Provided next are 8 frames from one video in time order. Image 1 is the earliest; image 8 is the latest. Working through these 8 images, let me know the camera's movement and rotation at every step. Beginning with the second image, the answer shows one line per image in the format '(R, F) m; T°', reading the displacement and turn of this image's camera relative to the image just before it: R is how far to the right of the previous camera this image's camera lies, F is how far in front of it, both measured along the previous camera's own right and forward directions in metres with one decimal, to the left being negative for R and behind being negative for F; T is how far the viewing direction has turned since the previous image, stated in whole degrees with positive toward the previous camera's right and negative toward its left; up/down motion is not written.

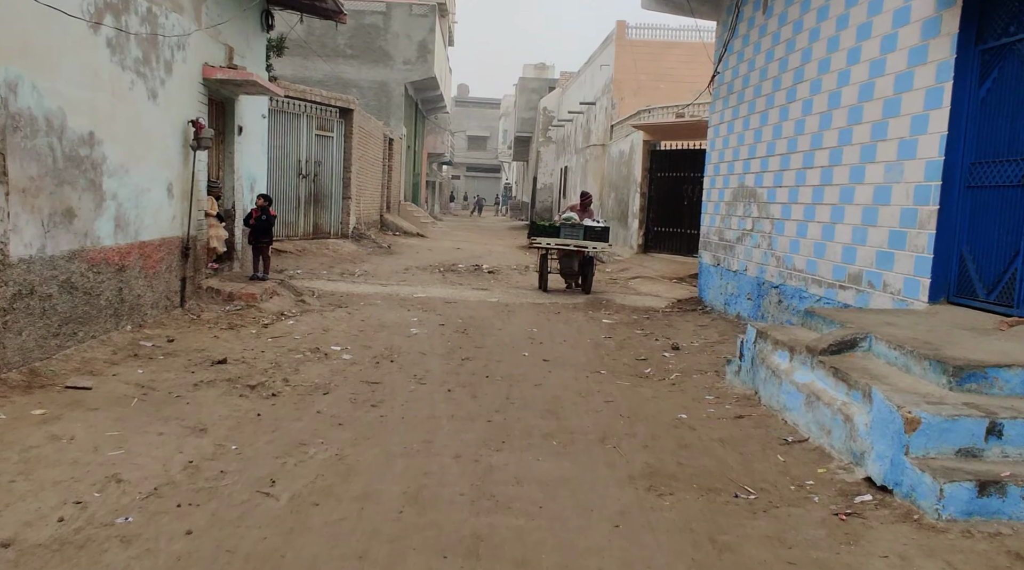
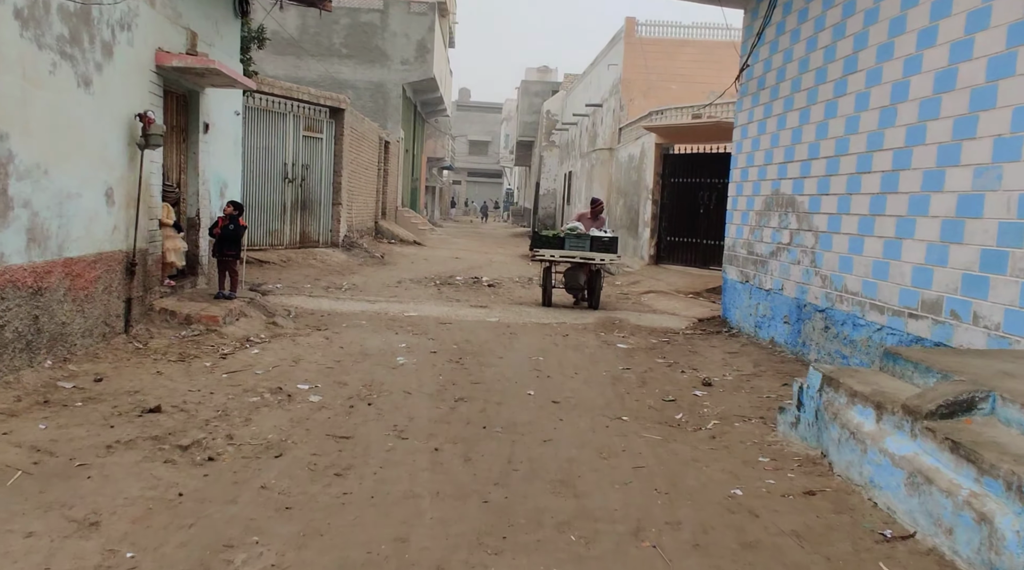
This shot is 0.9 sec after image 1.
(0.0, +1.3) m; 0°
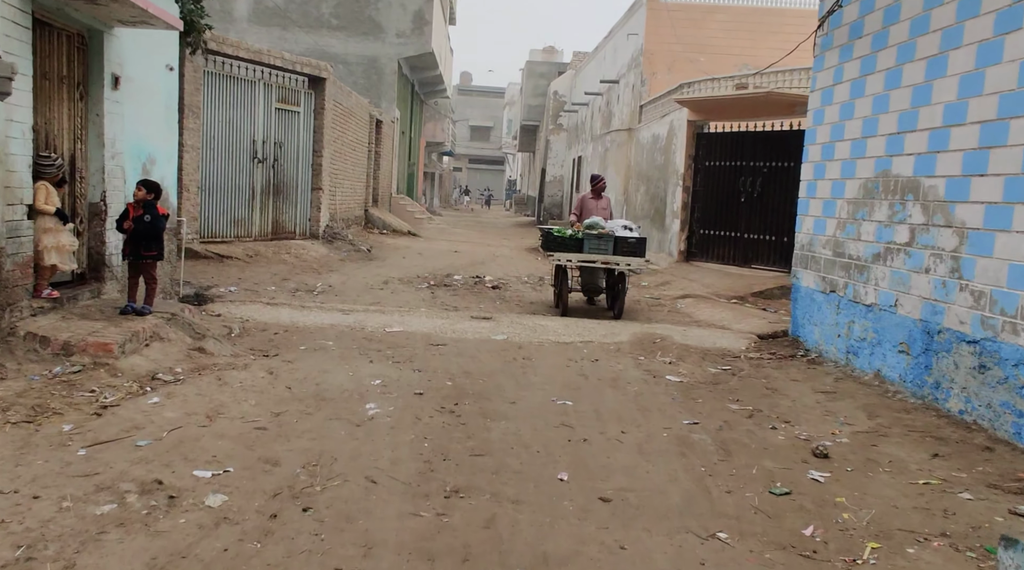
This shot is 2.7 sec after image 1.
(-0.1, +2.5) m; 0°
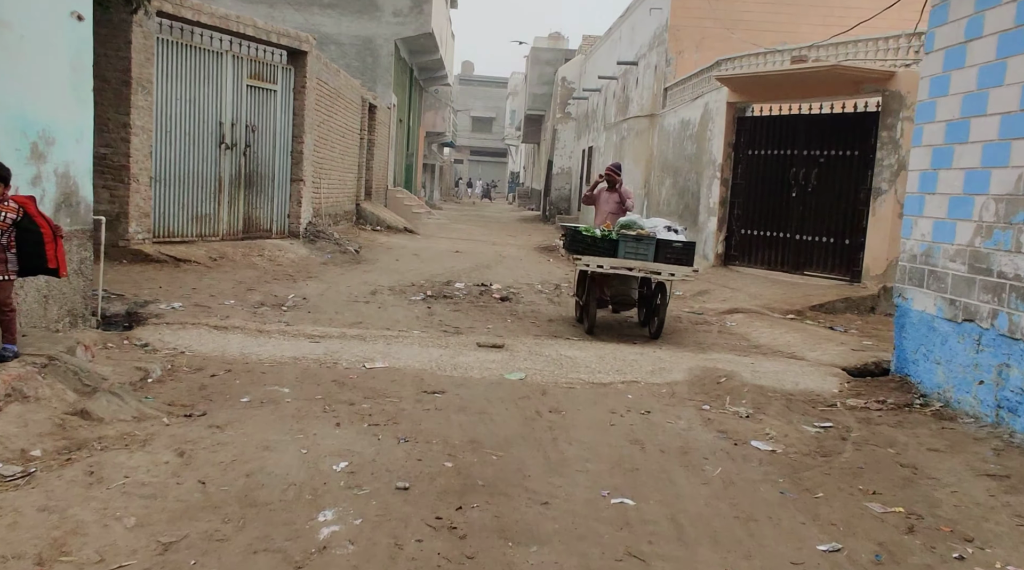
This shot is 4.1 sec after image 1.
(-0.1, +2.1) m; 0°
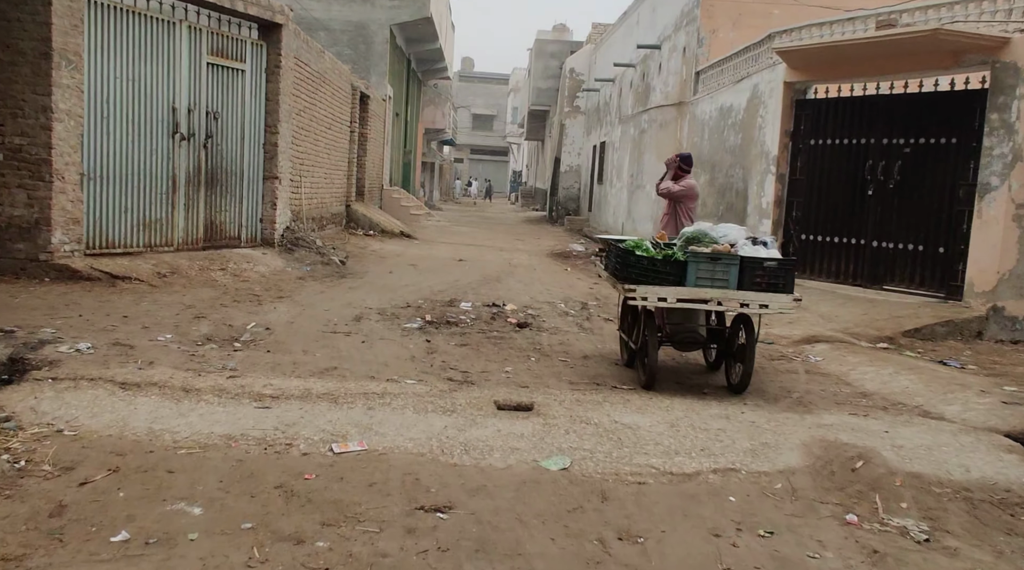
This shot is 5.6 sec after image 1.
(-0.2, +2.2) m; 0°
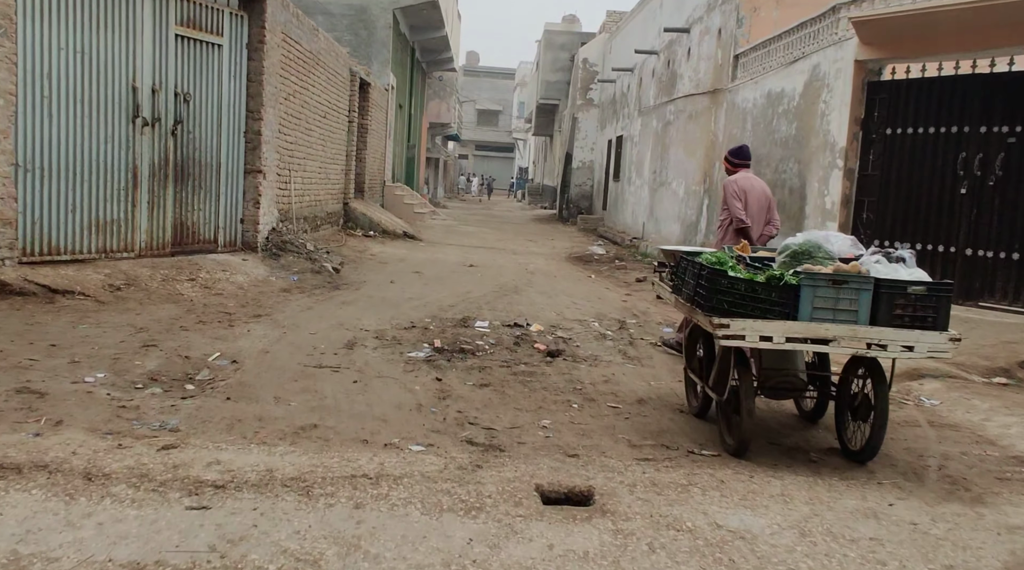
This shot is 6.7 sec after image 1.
(-0.2, +1.6) m; 0°
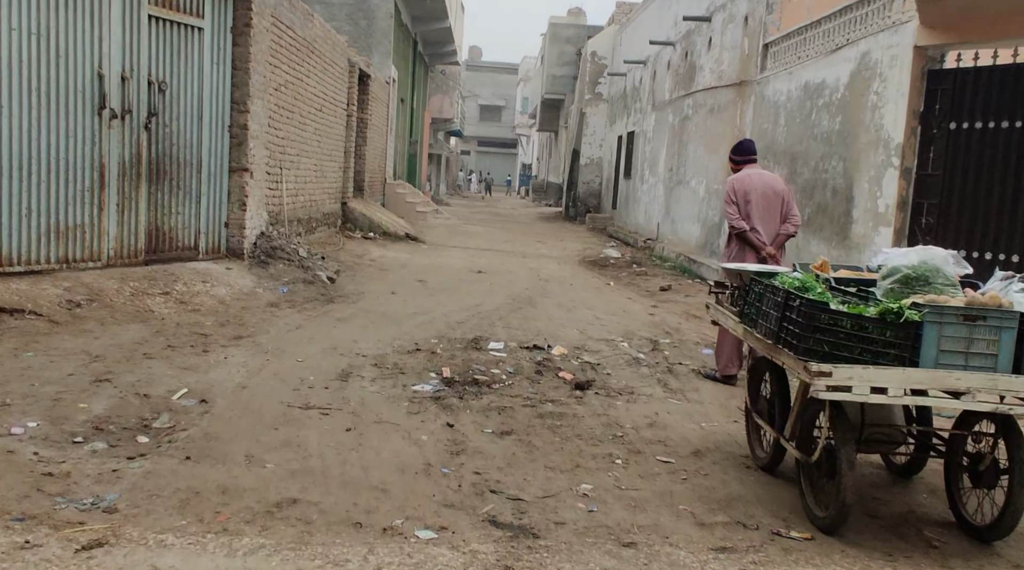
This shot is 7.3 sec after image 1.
(-0.1, +1.0) m; 0°
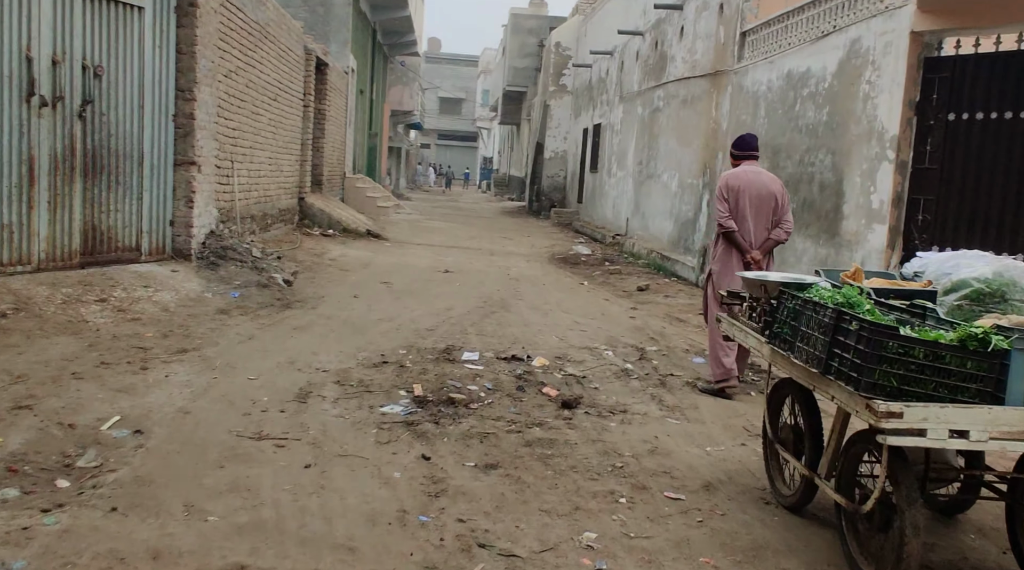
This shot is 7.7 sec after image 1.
(-0.1, +0.6) m; +3°
